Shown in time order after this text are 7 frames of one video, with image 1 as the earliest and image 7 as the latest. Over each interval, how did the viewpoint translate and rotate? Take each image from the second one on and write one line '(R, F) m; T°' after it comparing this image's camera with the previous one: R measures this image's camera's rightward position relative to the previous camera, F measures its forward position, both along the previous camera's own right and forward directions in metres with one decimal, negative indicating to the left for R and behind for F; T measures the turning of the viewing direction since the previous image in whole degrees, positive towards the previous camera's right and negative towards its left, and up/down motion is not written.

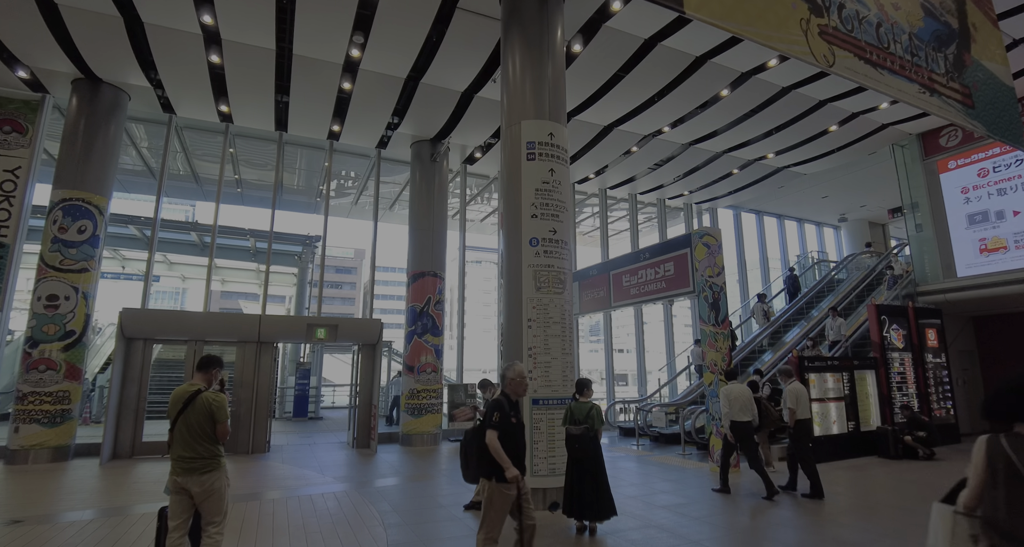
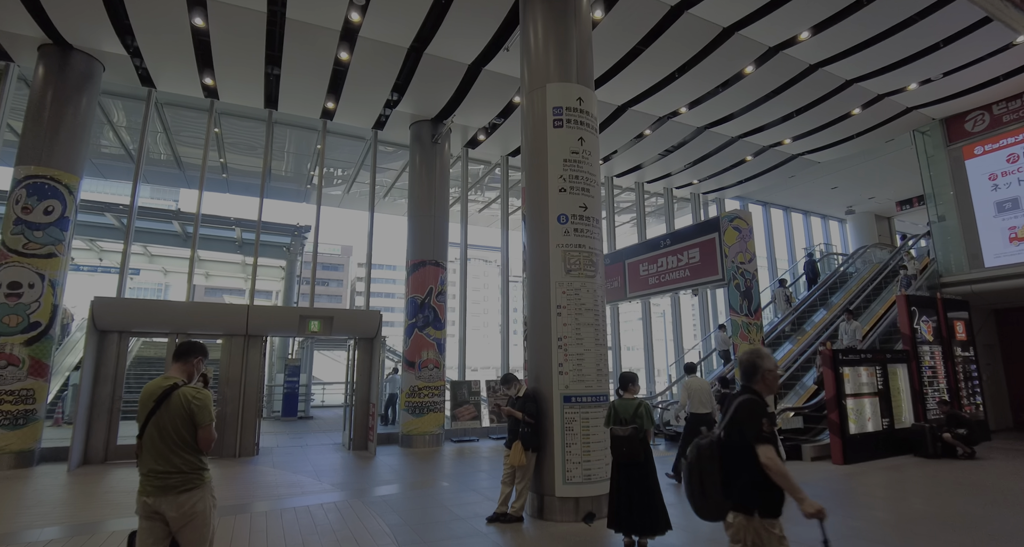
(-0.3, +0.6) m; +1°
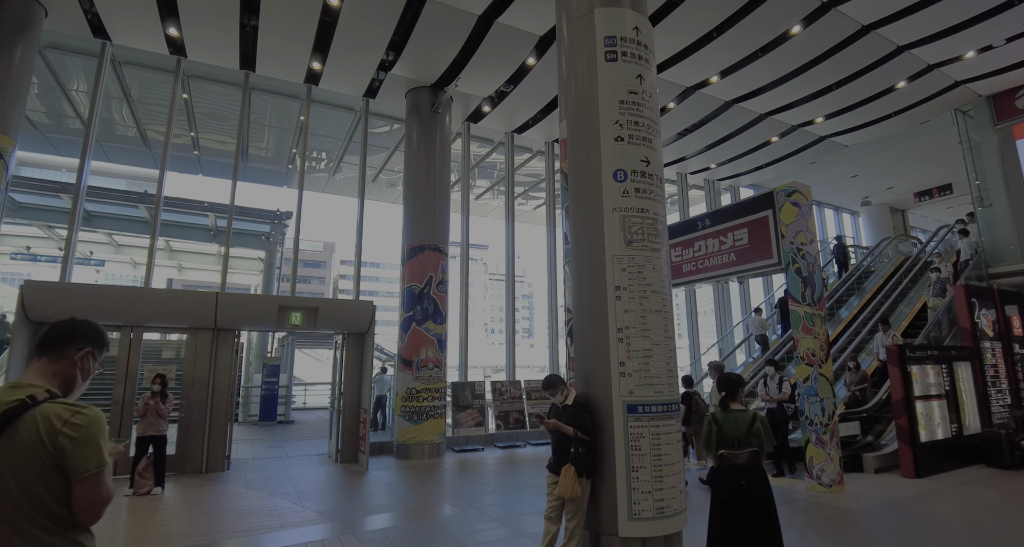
(-0.4, +1.0) m; +2°
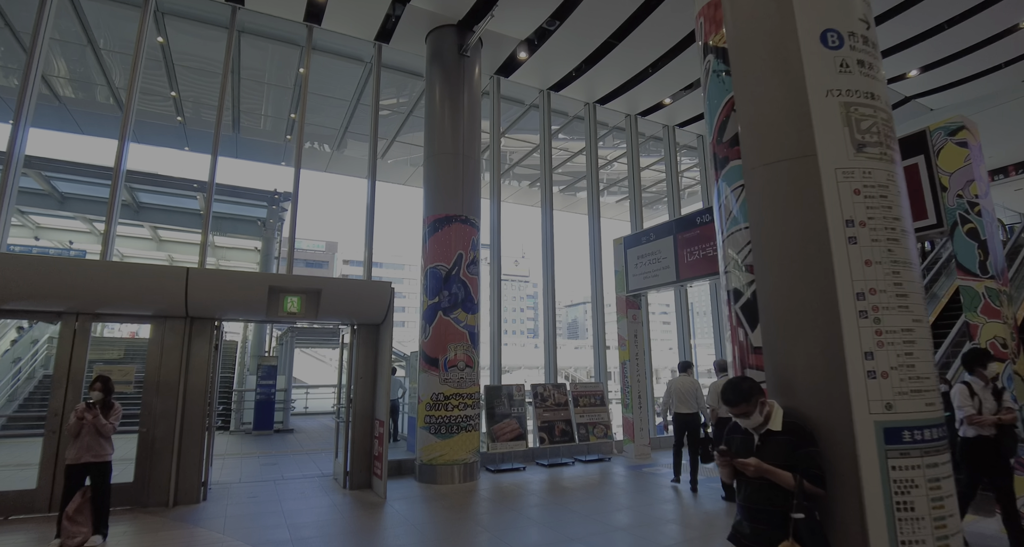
(-0.5, +1.4) m; 0°
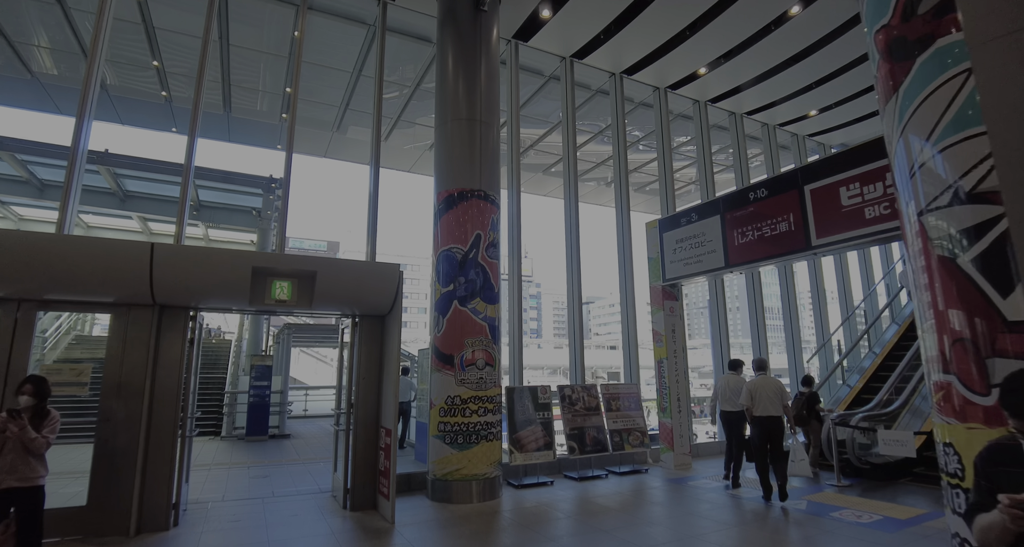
(-0.2, +0.8) m; 0°
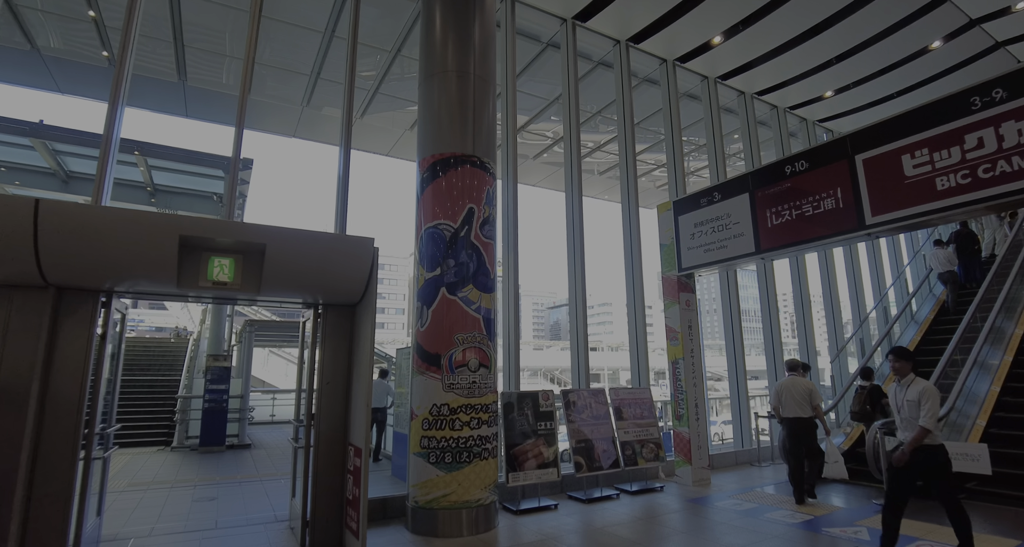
(-0.2, +0.8) m; +2°
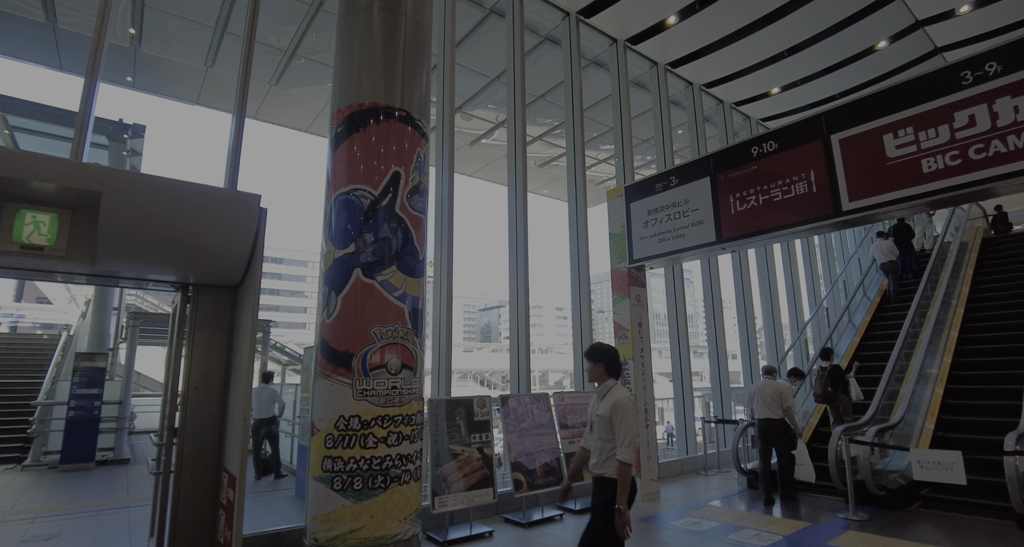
(0.0, +0.7) m; +7°
